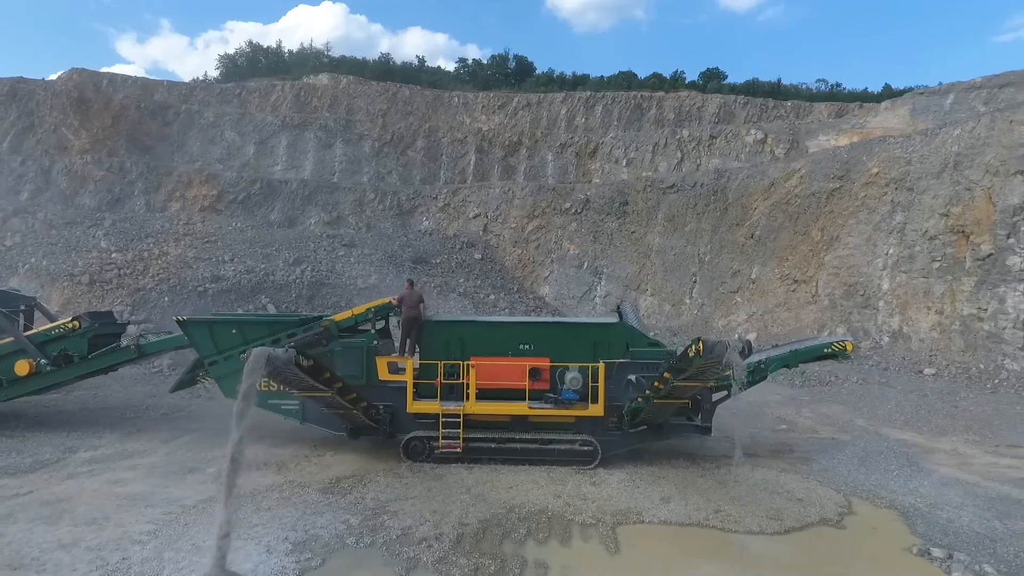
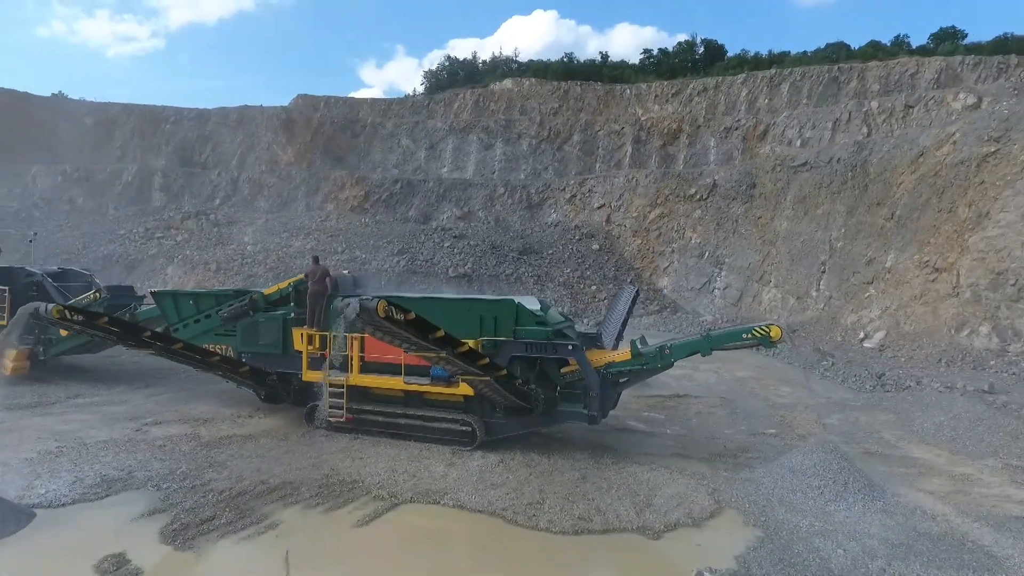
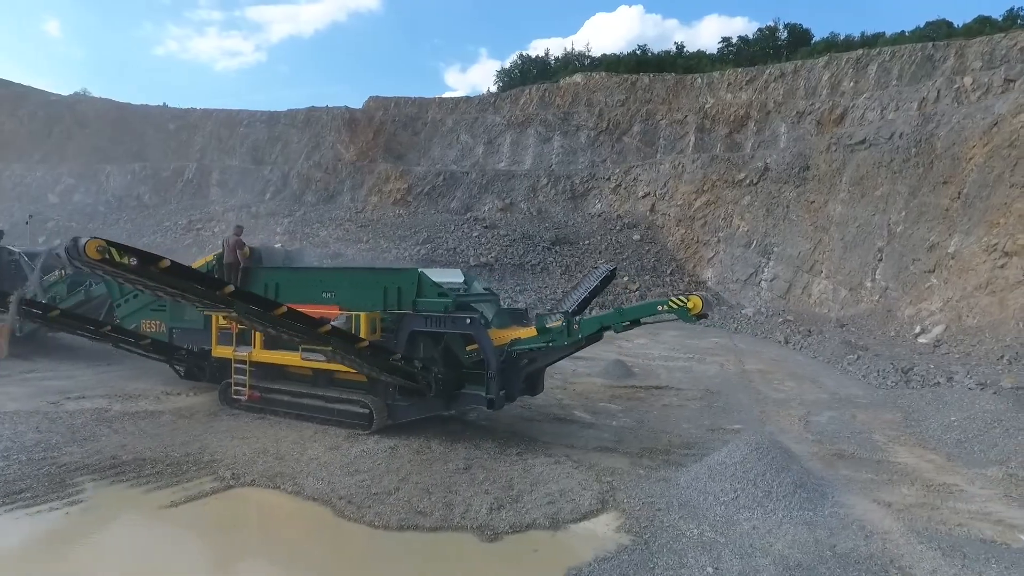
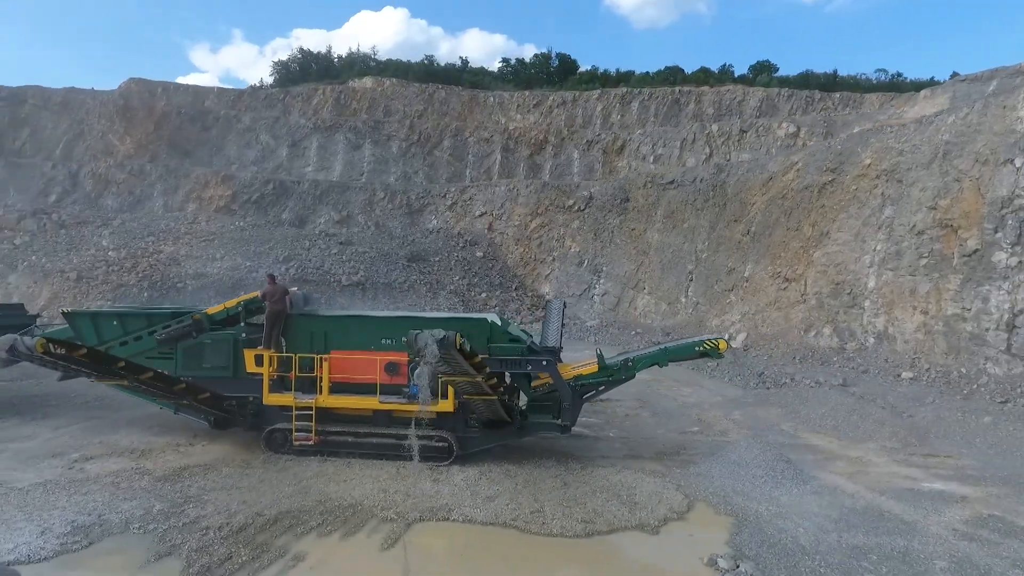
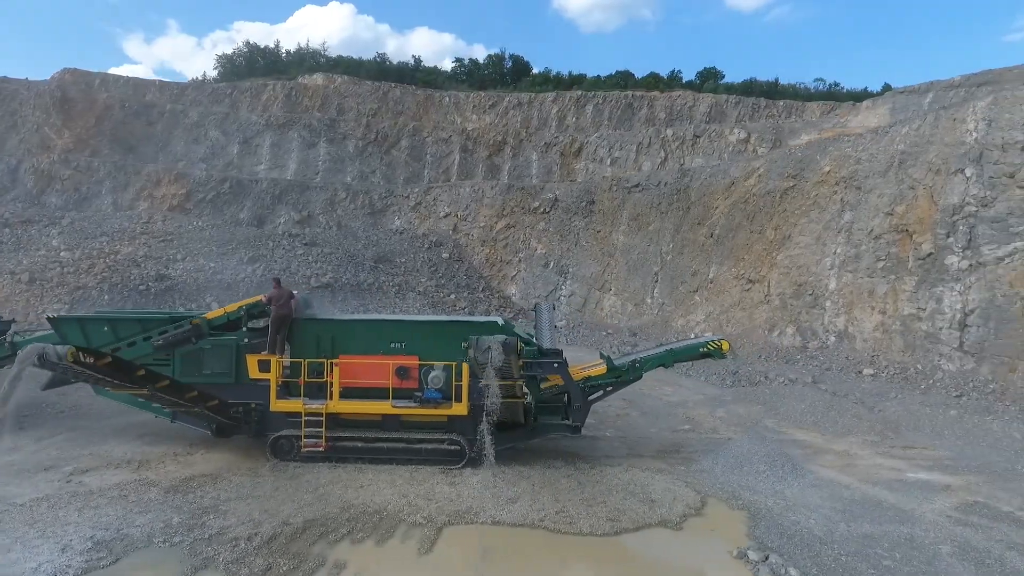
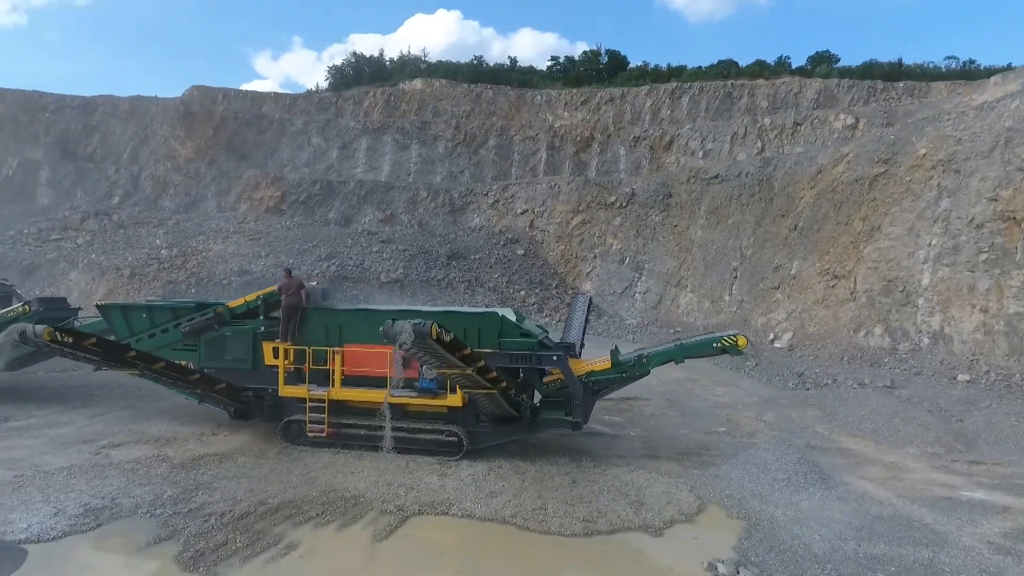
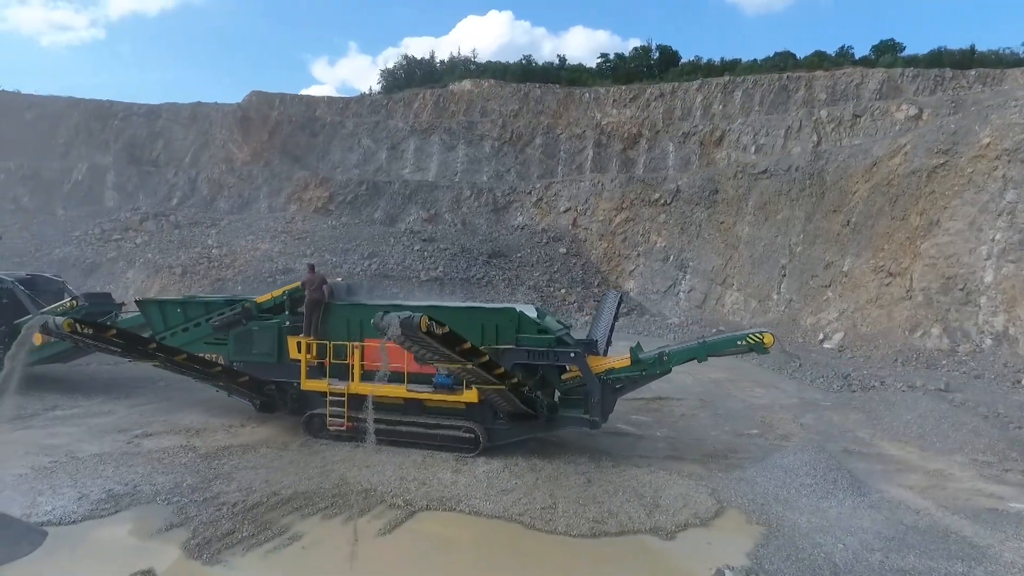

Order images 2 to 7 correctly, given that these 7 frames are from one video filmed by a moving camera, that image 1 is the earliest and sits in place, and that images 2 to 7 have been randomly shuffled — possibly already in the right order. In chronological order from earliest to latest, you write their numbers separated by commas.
5, 4, 6, 7, 2, 3
